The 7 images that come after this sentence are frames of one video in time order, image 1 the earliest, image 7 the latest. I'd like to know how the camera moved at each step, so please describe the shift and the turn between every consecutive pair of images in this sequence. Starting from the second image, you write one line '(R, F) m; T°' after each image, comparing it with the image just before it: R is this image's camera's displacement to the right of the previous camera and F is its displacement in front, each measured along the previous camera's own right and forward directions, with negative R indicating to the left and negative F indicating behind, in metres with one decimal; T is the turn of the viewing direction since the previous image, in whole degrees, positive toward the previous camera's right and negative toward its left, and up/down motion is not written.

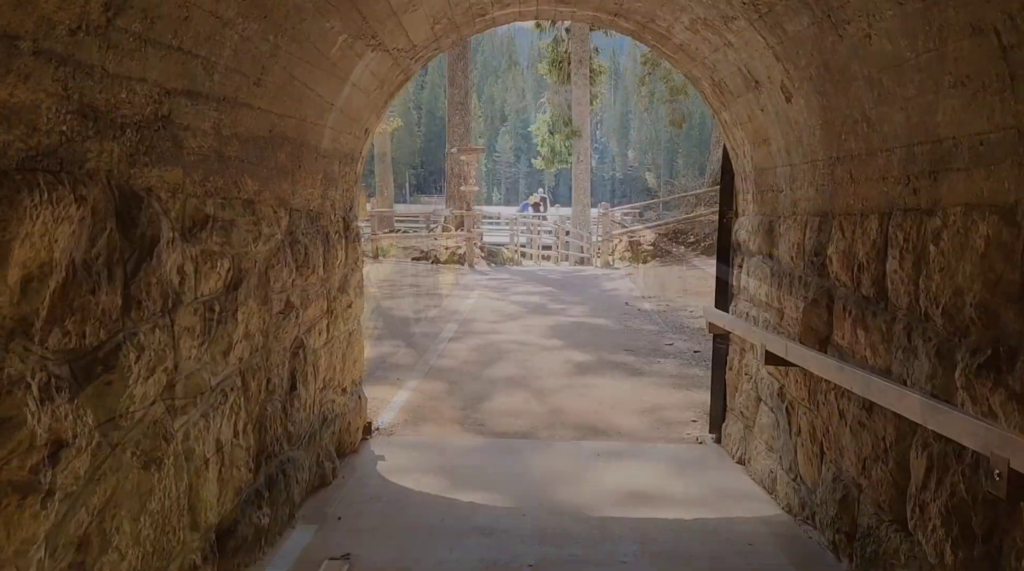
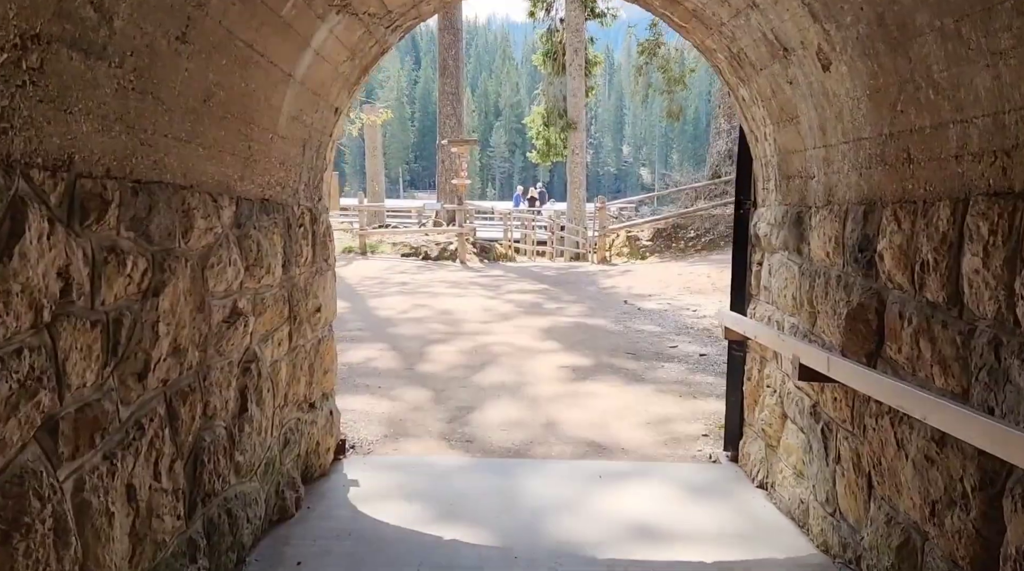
(0.0, +0.5) m; 0°
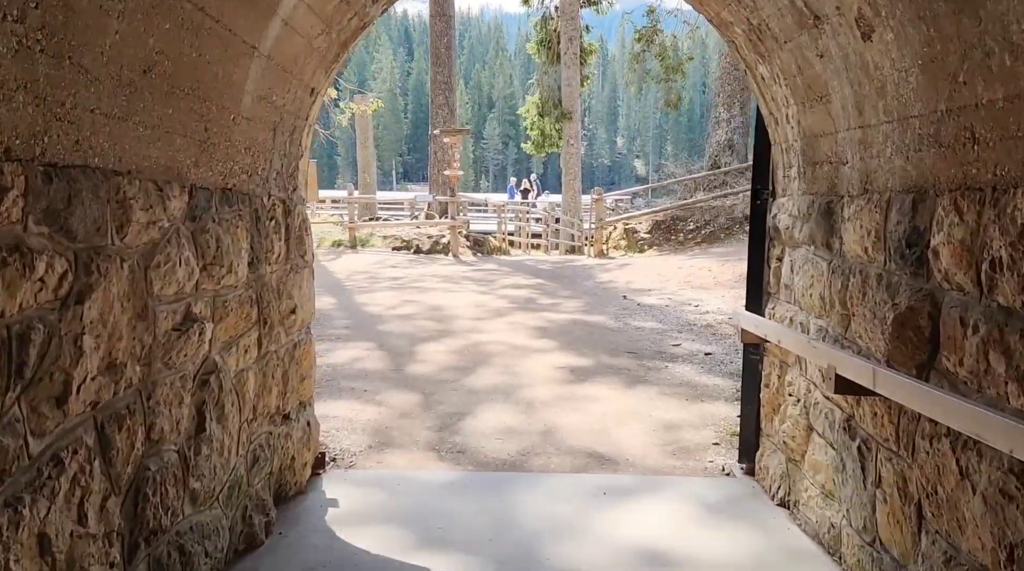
(0.0, +0.4) m; 0°
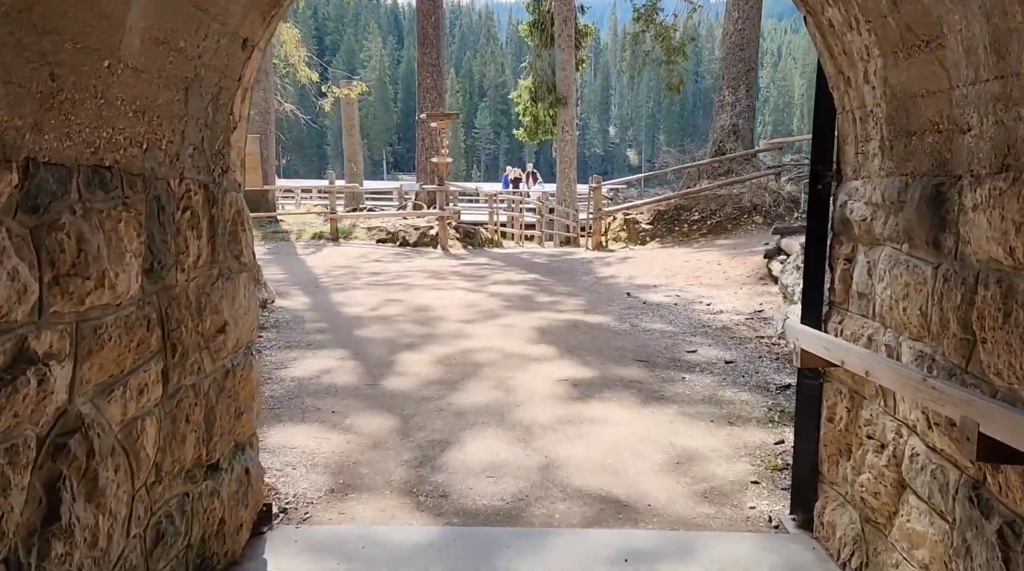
(0.0, +0.9) m; +1°
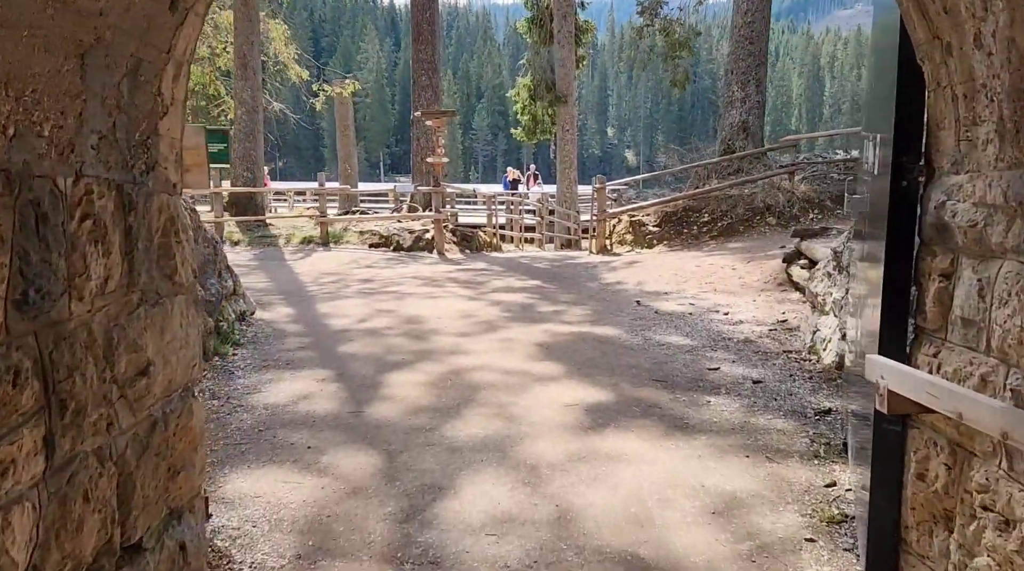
(0.0, +0.6) m; 0°
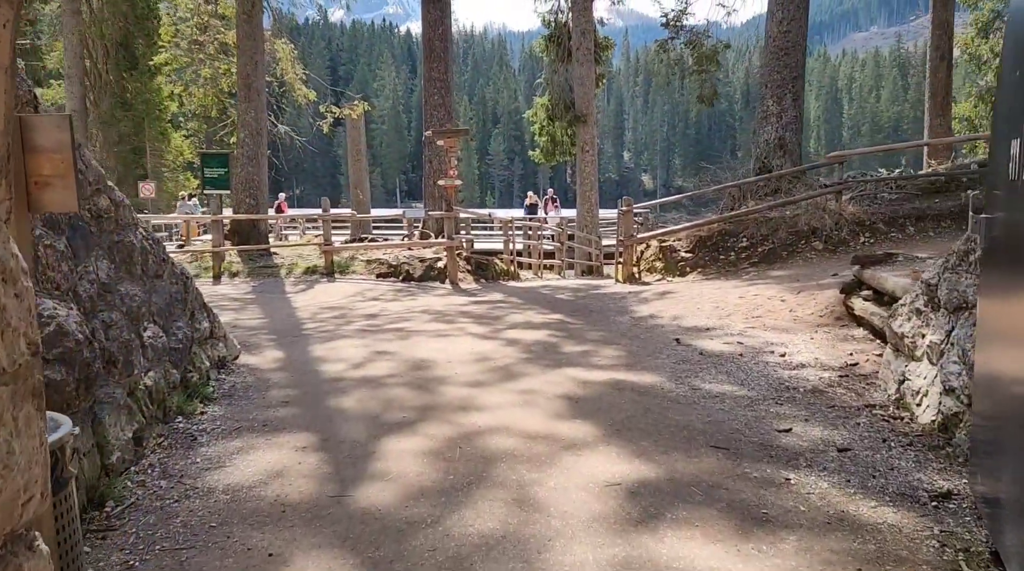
(0.0, +1.0) m; -1°
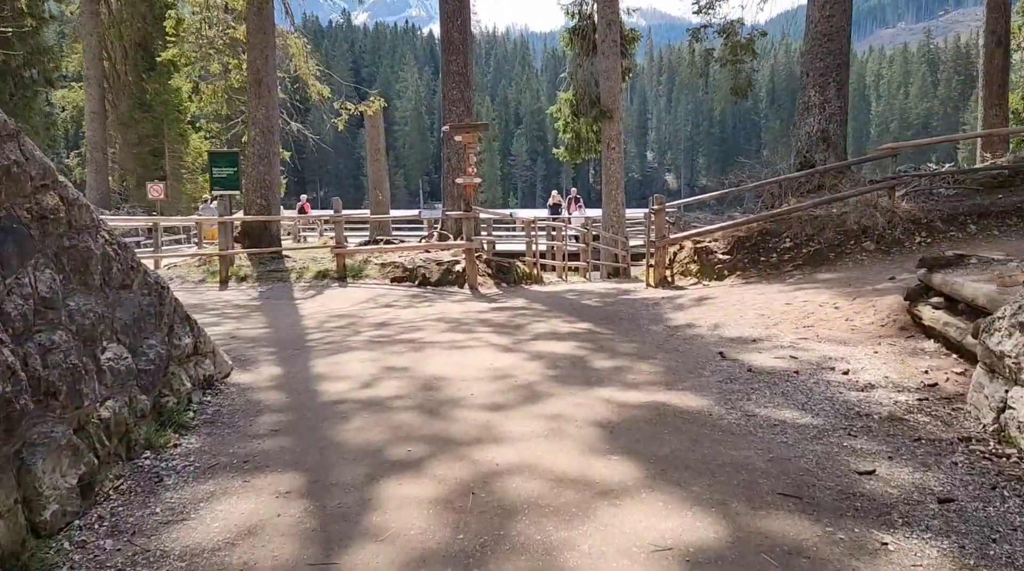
(0.0, +0.8) m; -2°
